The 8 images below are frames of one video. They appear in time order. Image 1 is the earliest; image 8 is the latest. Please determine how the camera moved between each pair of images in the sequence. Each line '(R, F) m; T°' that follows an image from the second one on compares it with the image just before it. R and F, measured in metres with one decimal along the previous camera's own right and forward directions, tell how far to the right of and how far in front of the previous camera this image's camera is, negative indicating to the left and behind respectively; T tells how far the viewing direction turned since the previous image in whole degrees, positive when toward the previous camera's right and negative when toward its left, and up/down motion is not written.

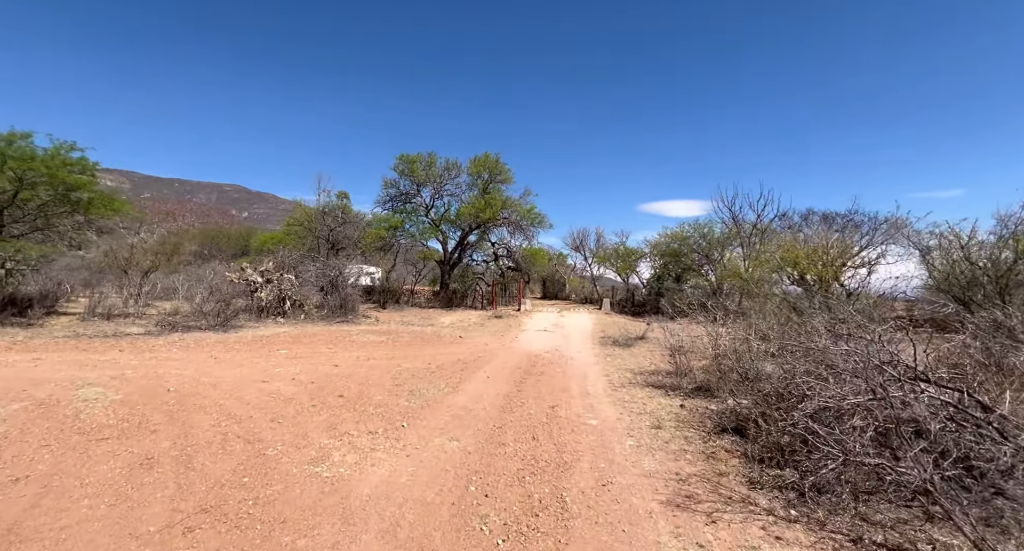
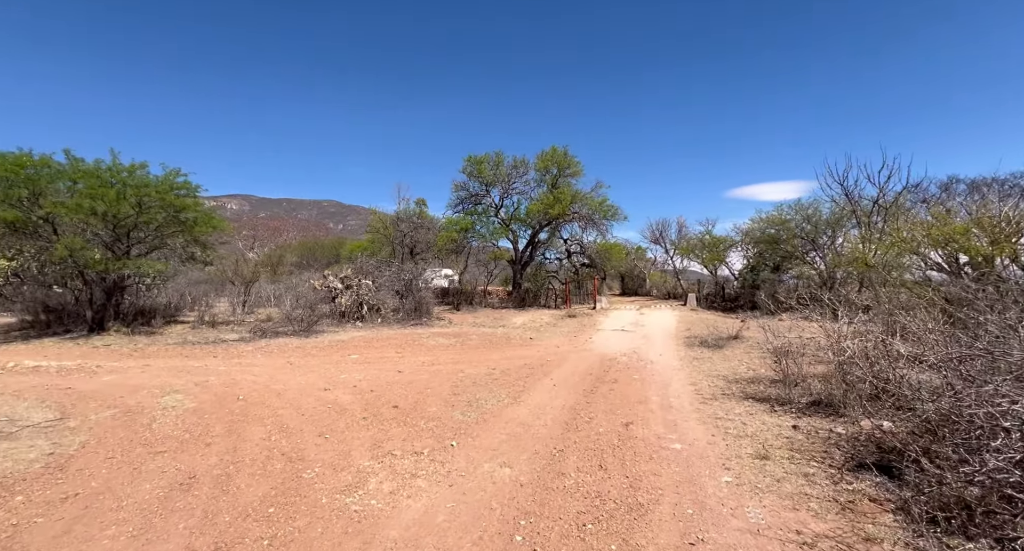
(+0.2, +0.7) m; -10°
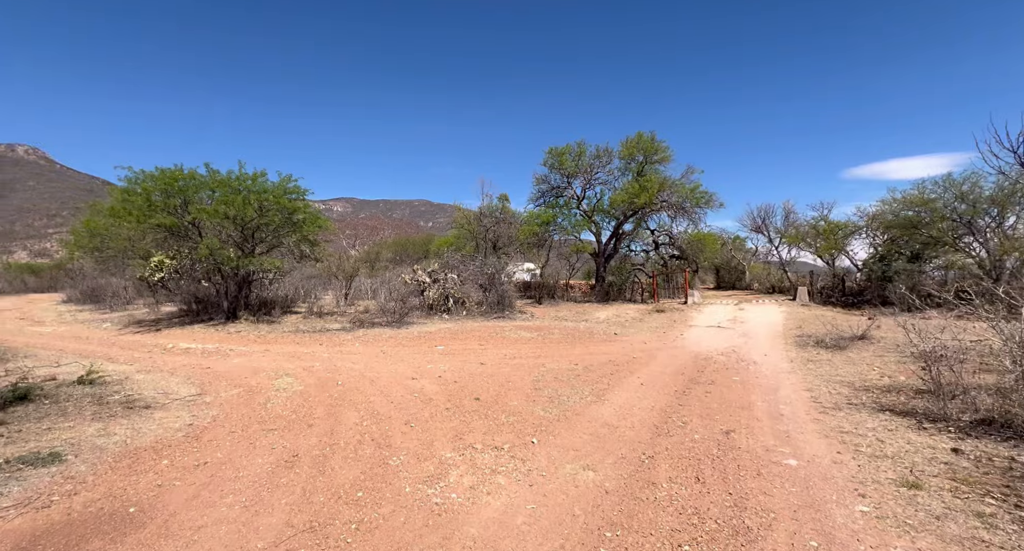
(0.0, +0.2) m; -10°
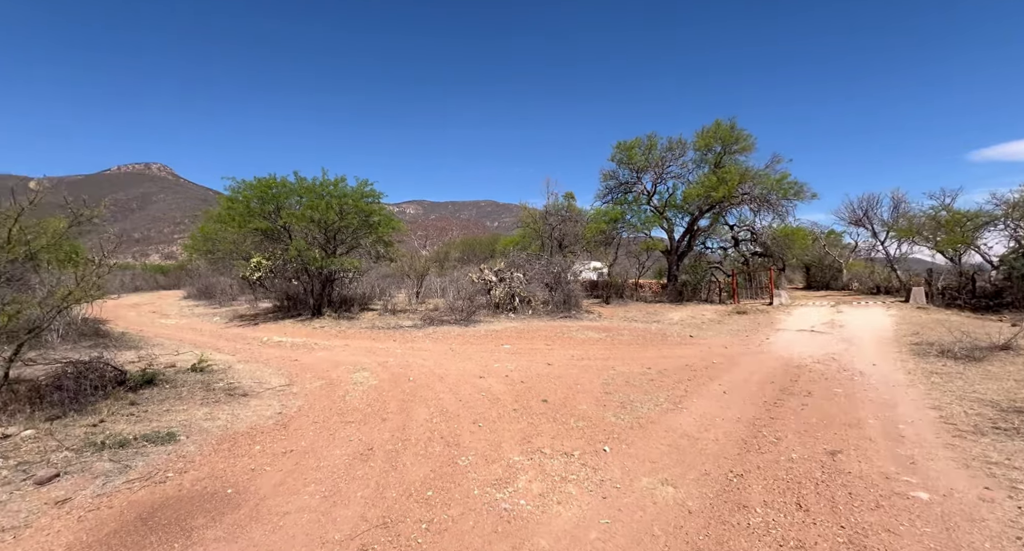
(0.0, +0.1) m; -8°
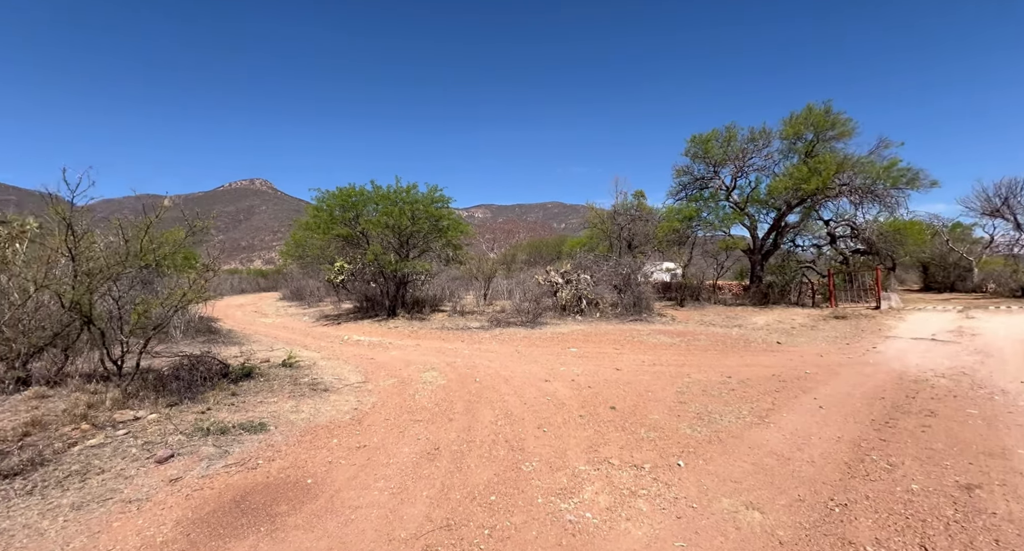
(0.0, +0.2) m; -8°
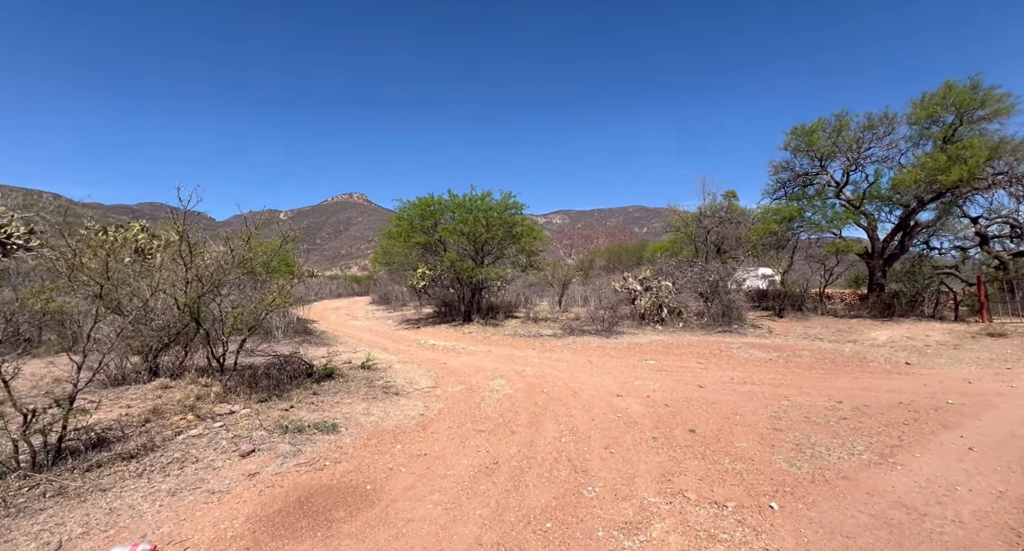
(+0.1, +0.3) m; -10°
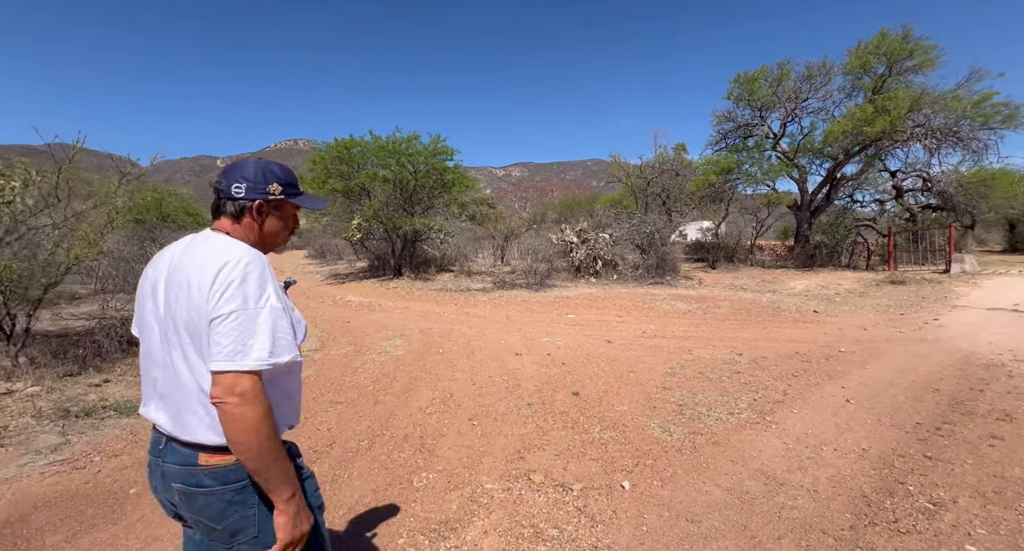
(+0.9, +0.6) m; +6°
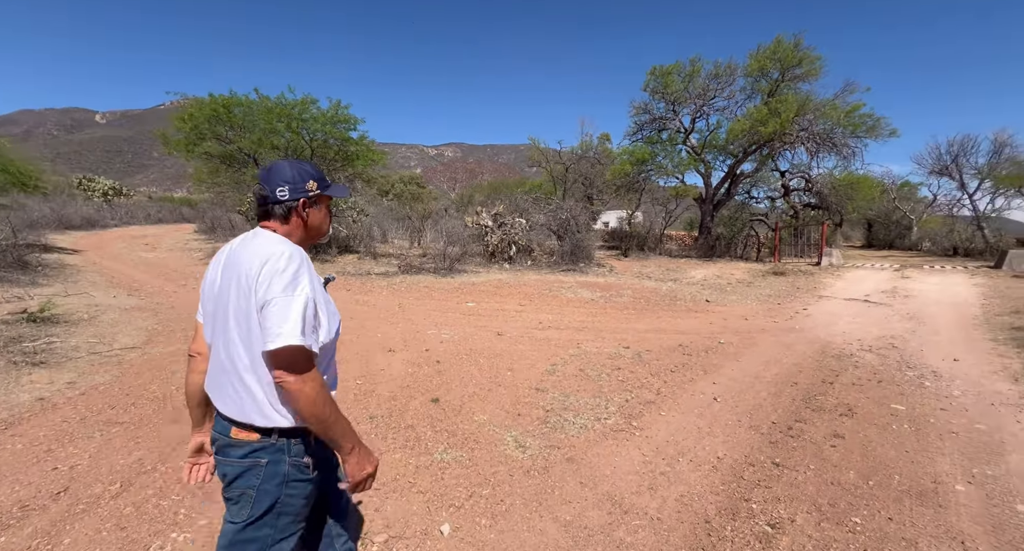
(+0.6, +0.5) m; +9°
